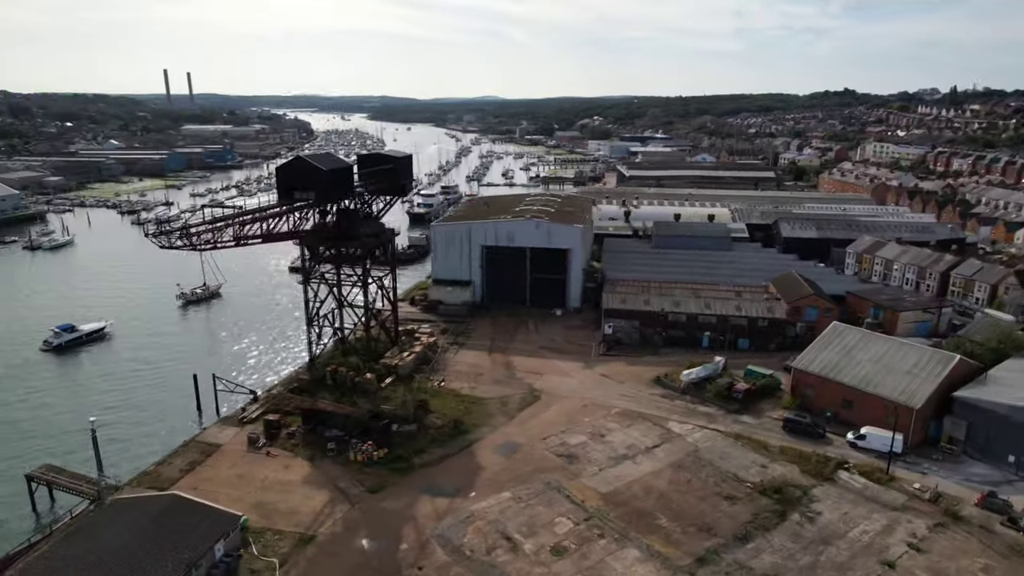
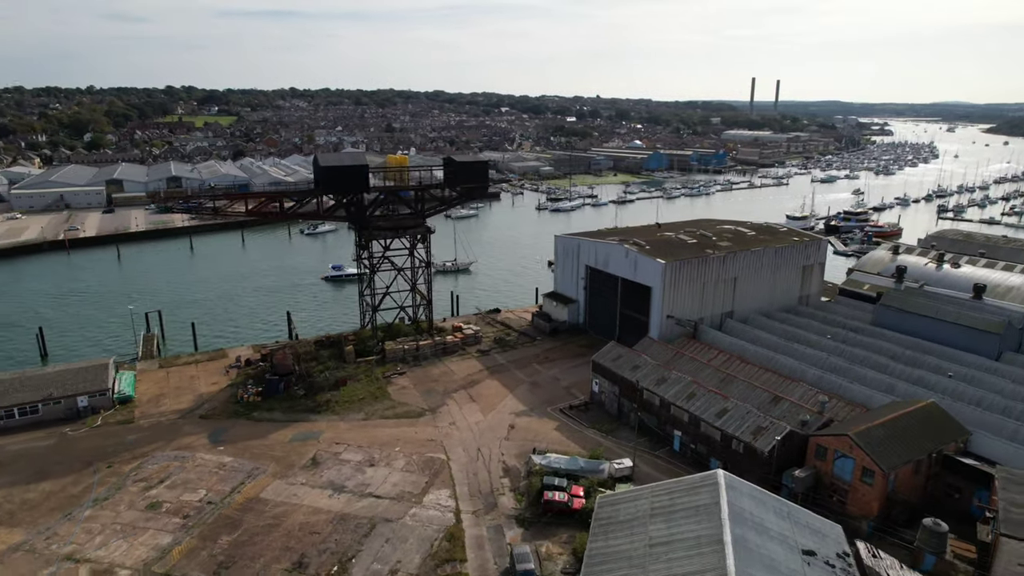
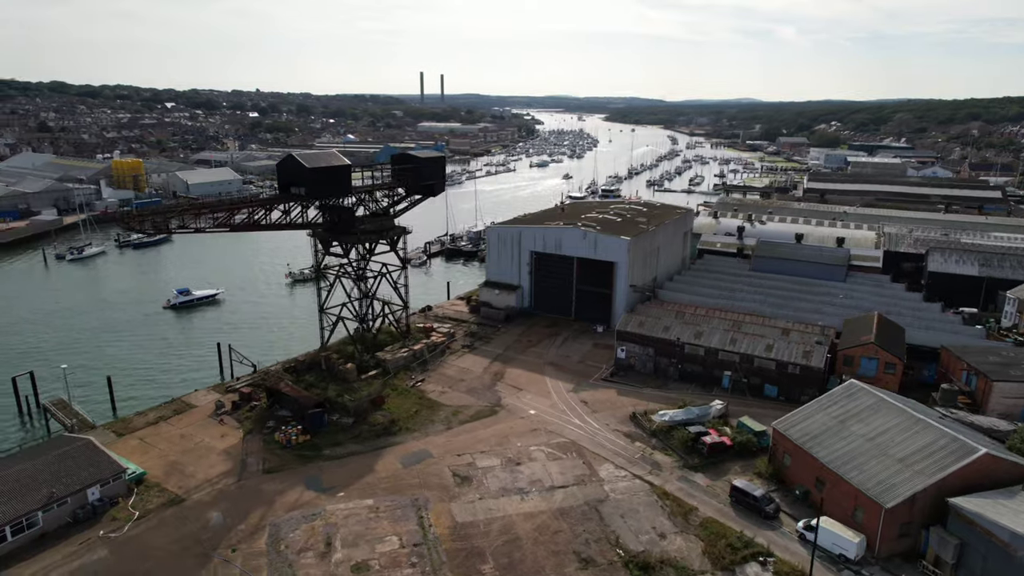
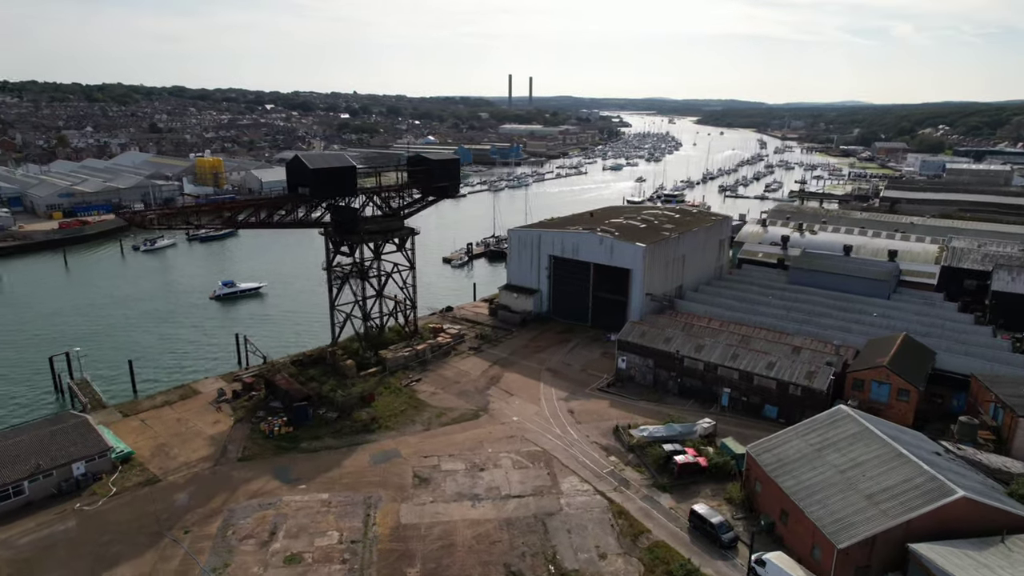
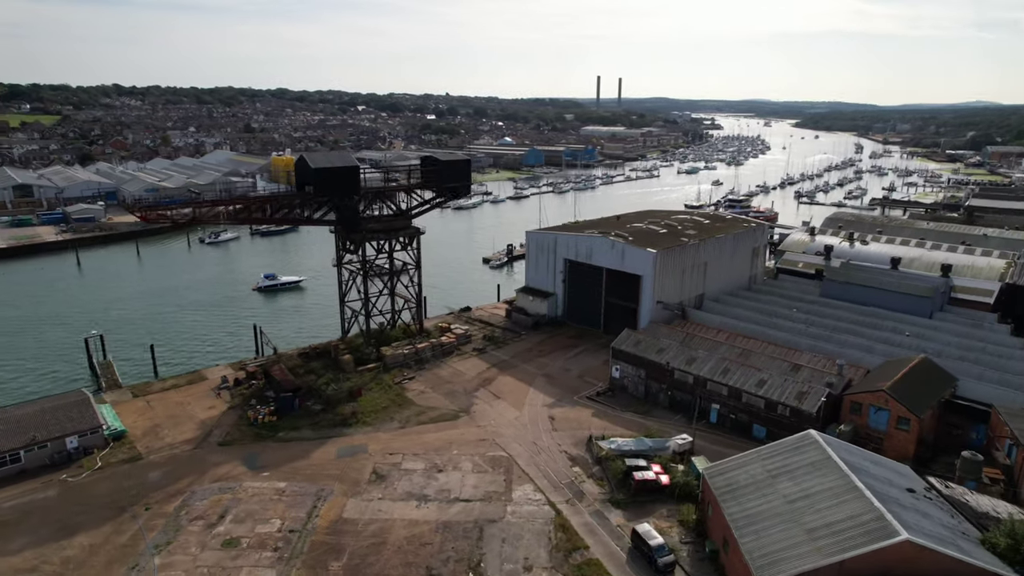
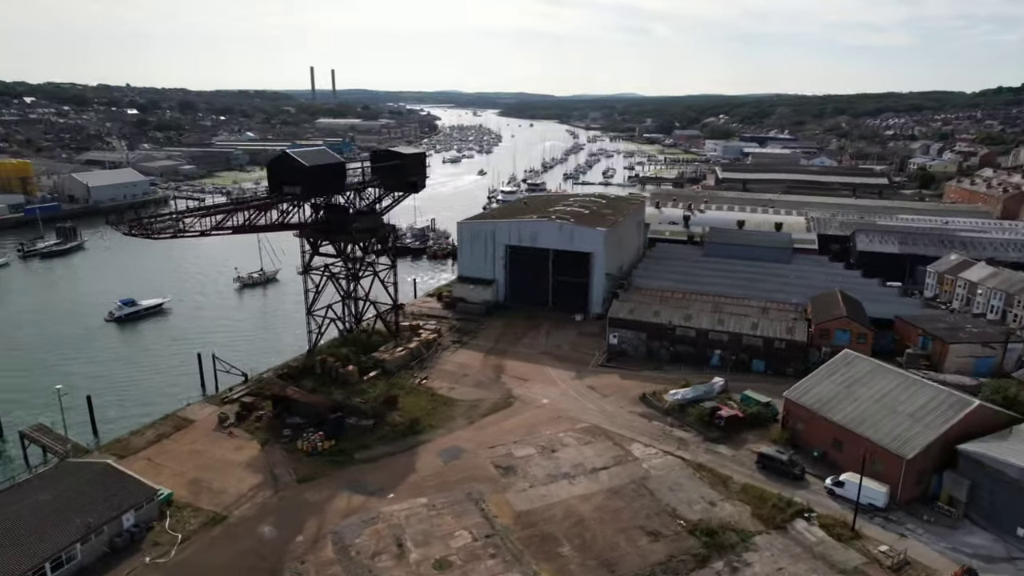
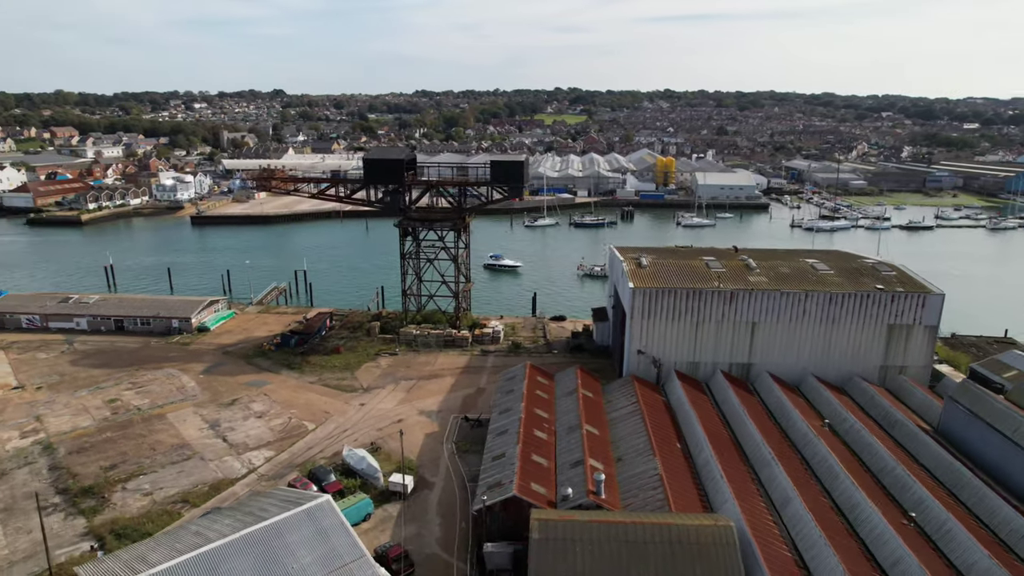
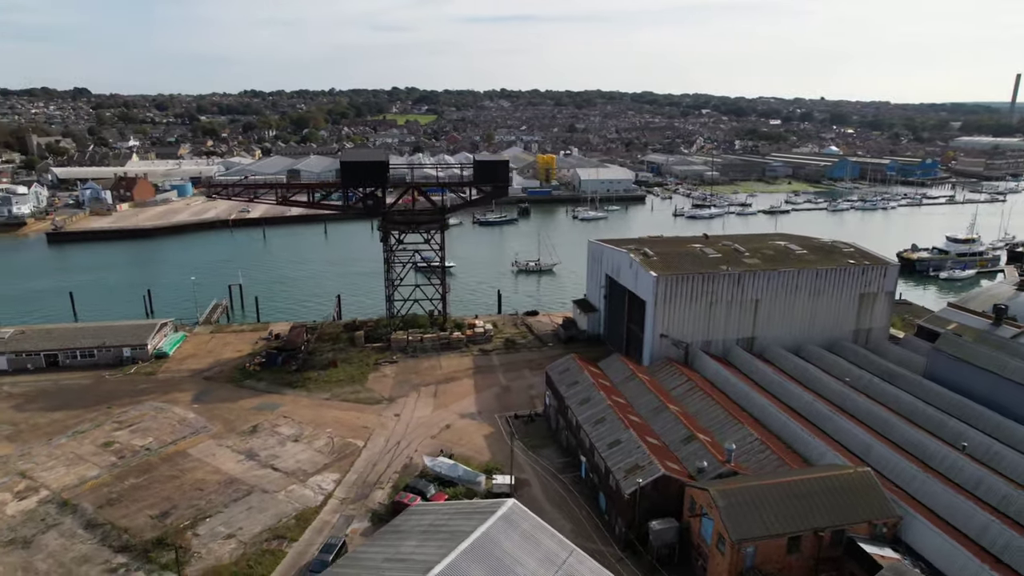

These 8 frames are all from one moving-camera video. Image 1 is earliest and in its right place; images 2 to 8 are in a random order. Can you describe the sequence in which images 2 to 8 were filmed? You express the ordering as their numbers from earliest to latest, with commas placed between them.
6, 3, 4, 5, 2, 8, 7
